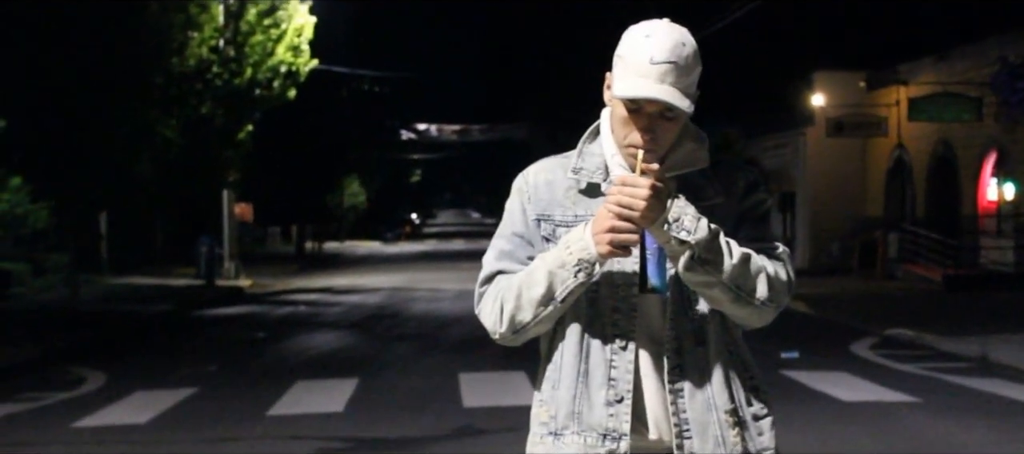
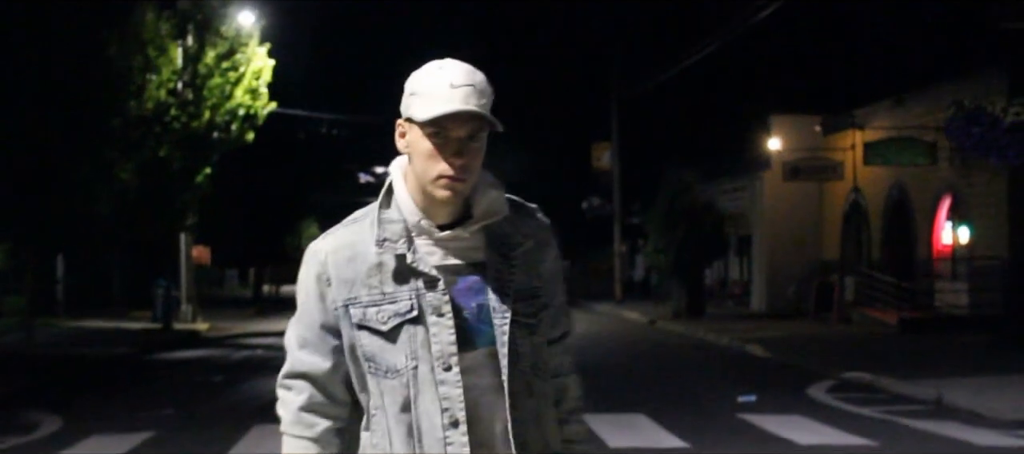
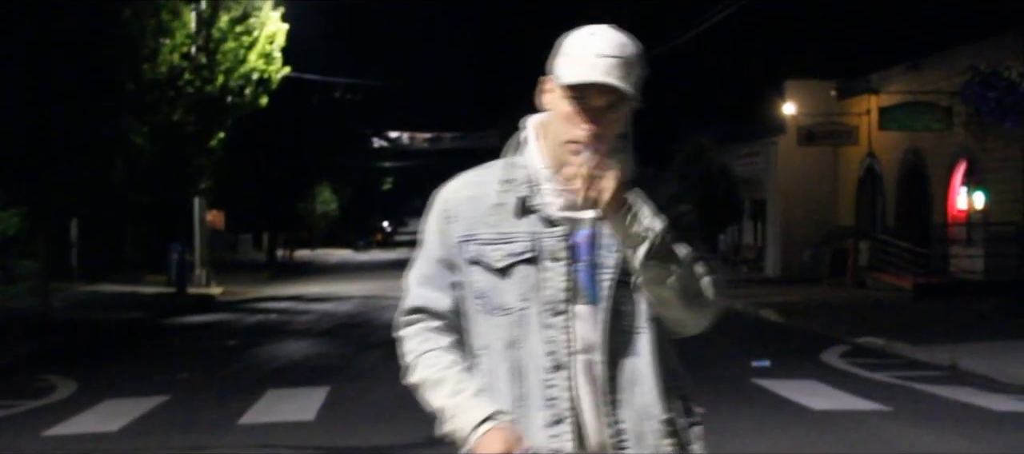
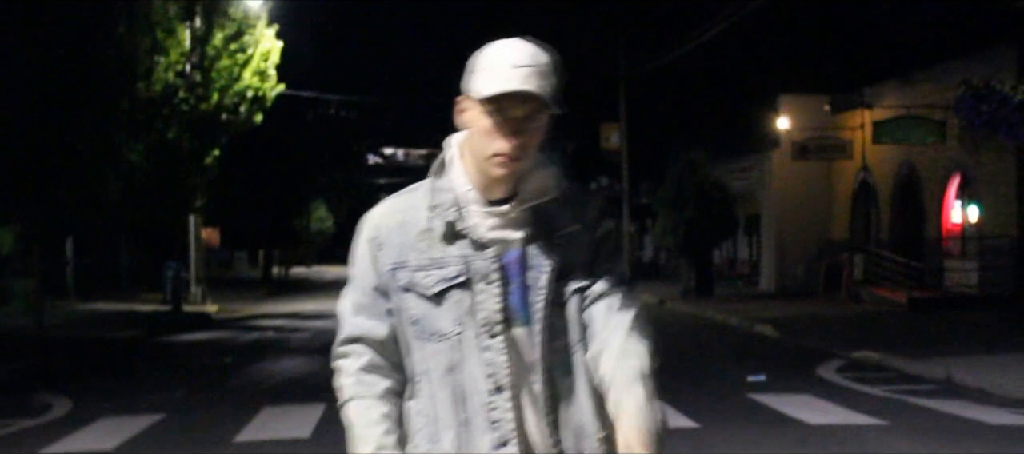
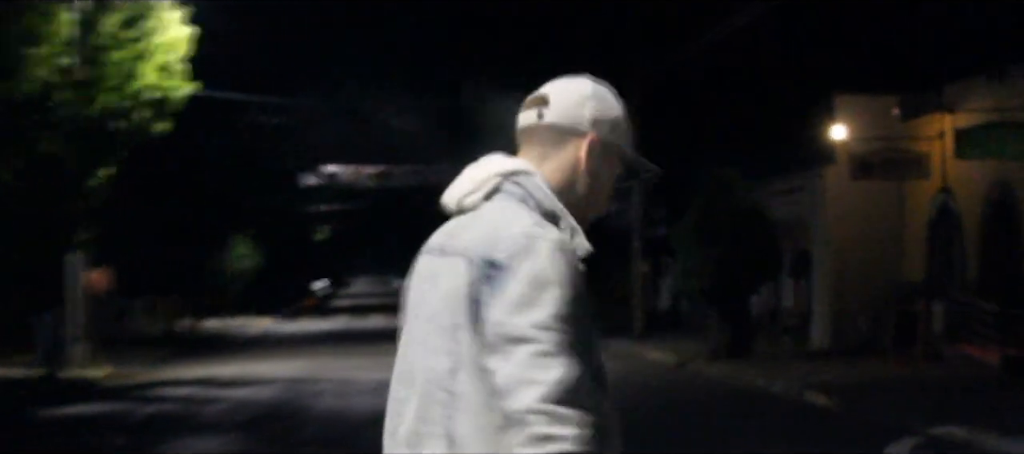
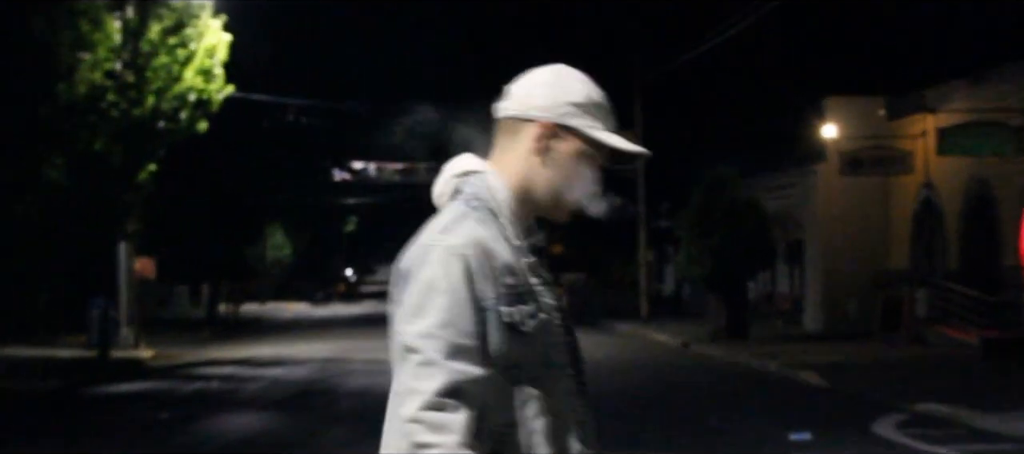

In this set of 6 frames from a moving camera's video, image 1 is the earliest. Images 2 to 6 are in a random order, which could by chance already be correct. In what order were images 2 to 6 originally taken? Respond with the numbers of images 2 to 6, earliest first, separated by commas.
3, 4, 2, 6, 5
